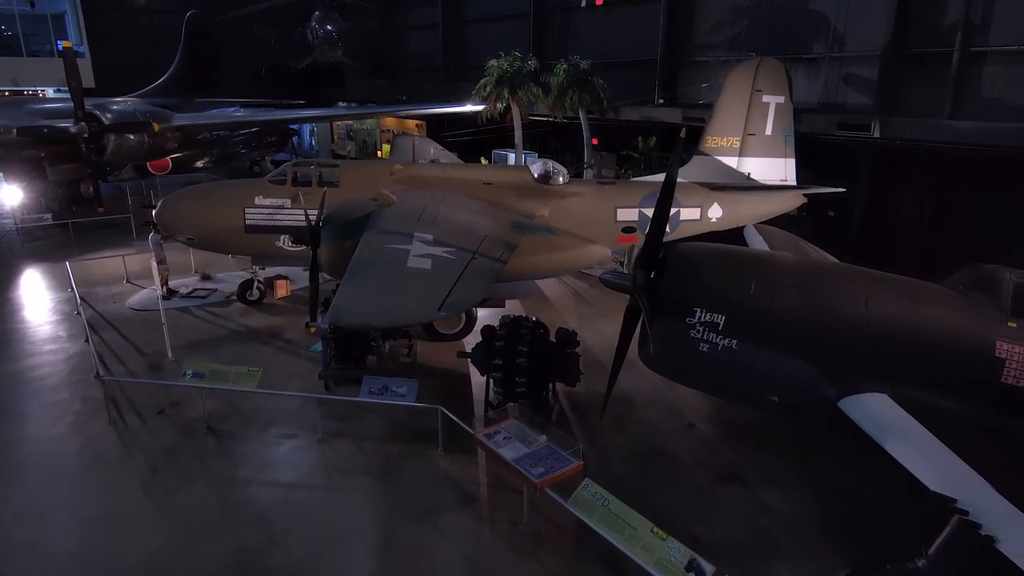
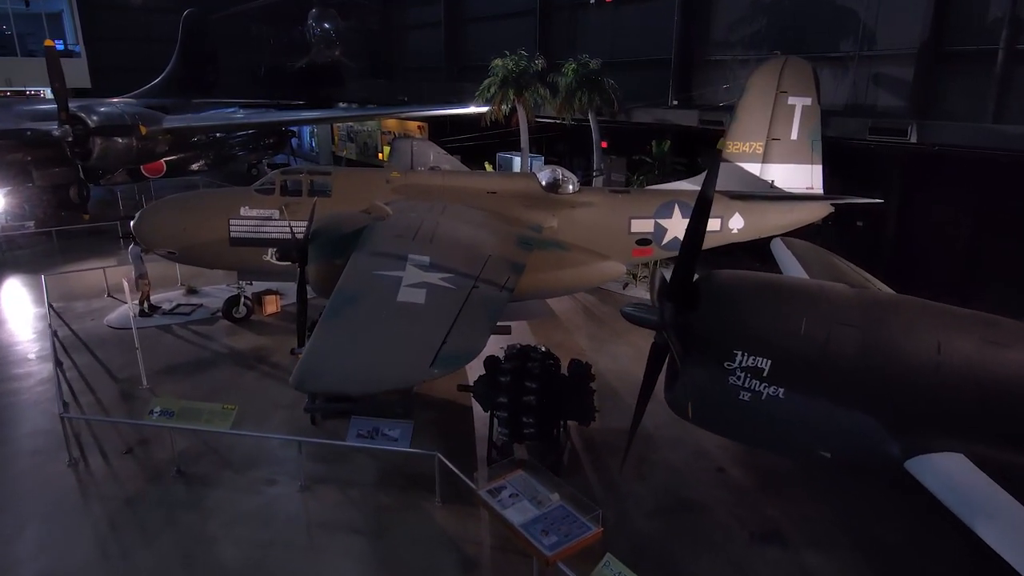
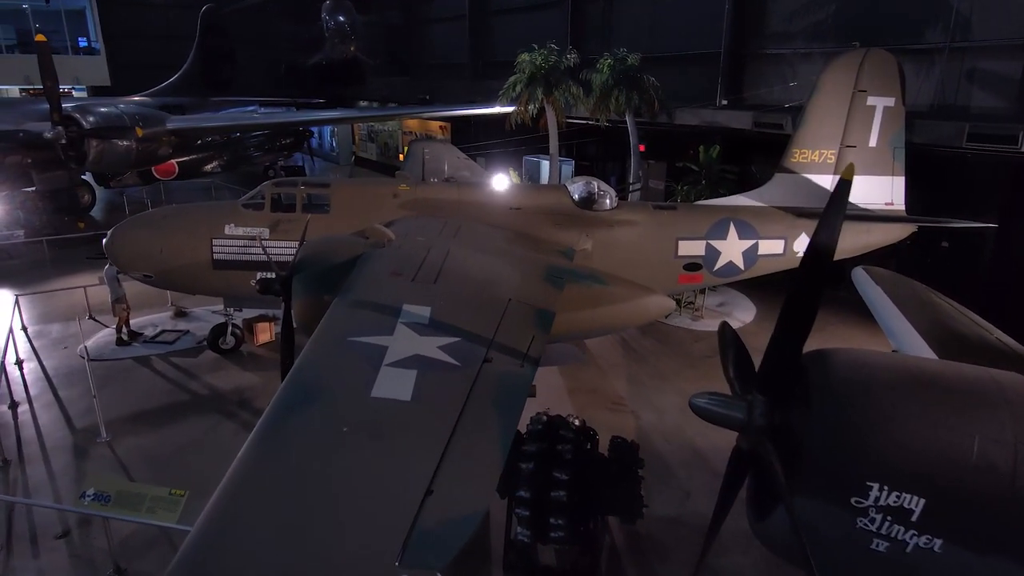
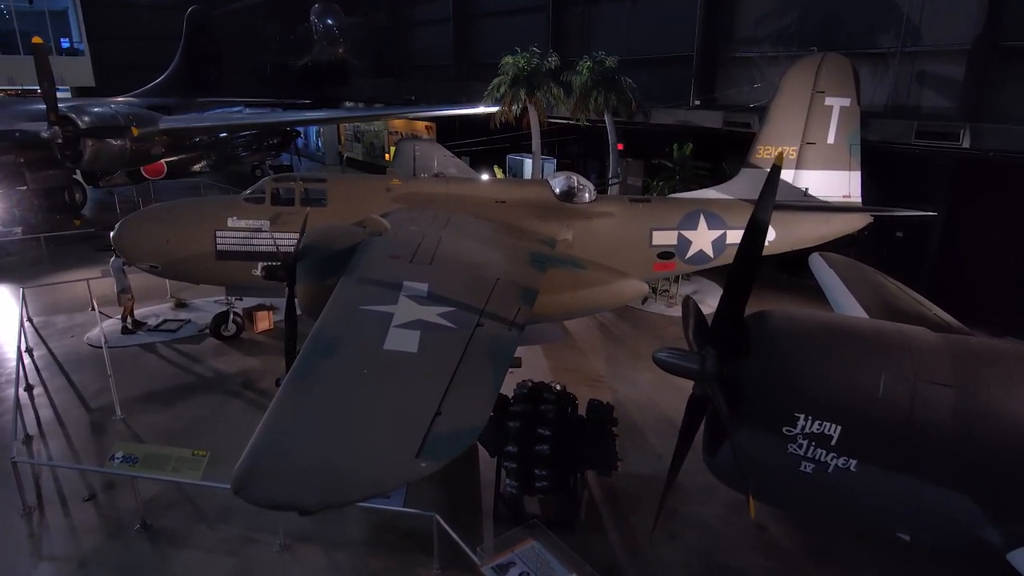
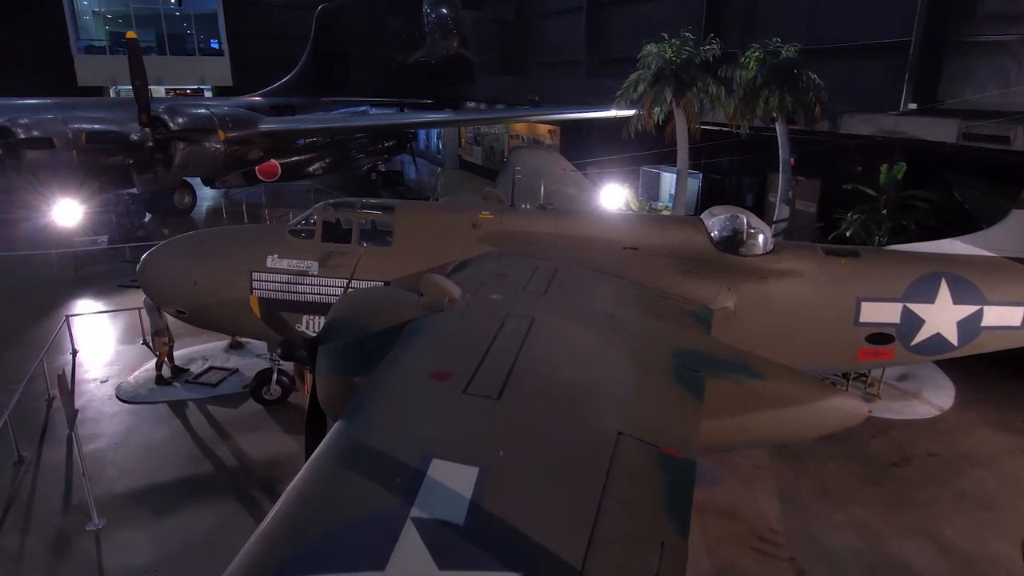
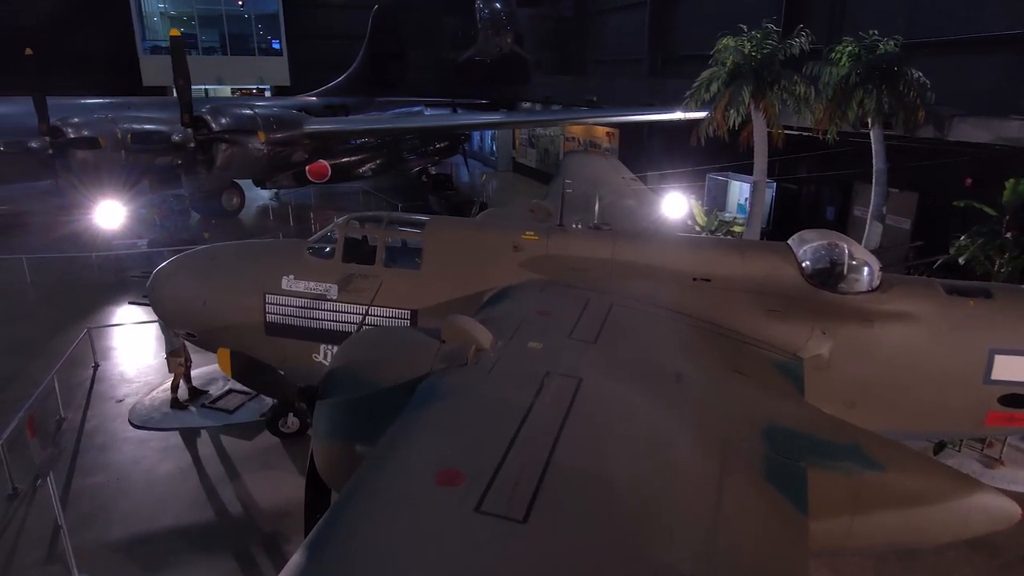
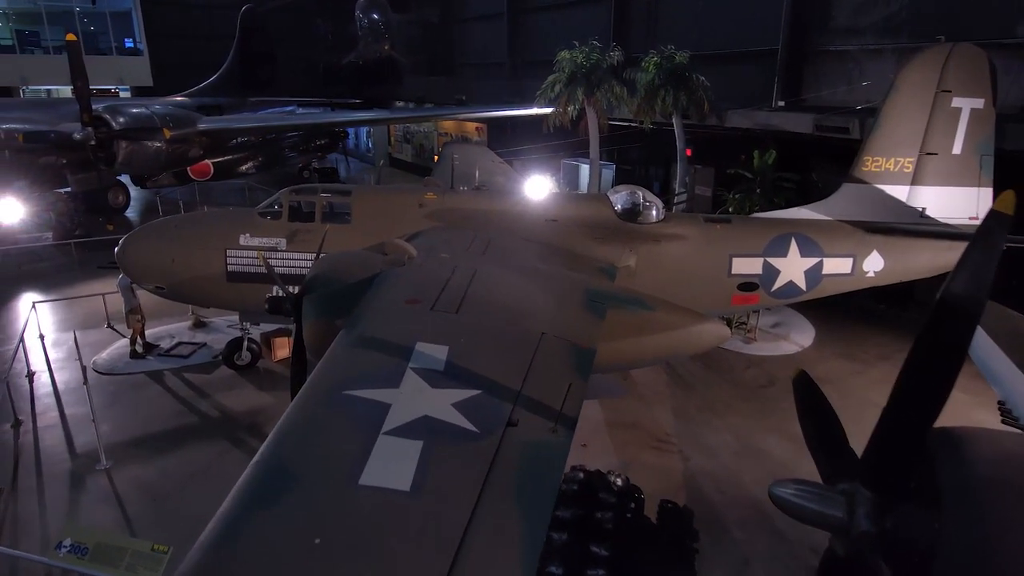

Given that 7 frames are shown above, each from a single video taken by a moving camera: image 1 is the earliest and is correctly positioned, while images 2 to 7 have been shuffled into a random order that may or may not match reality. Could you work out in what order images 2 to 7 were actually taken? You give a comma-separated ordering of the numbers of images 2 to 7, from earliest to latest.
2, 4, 3, 7, 5, 6
